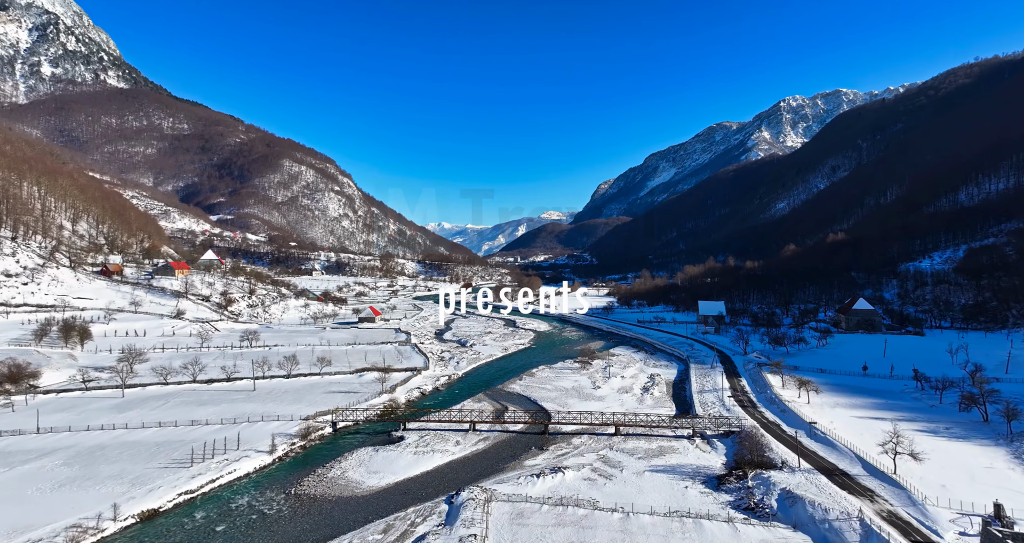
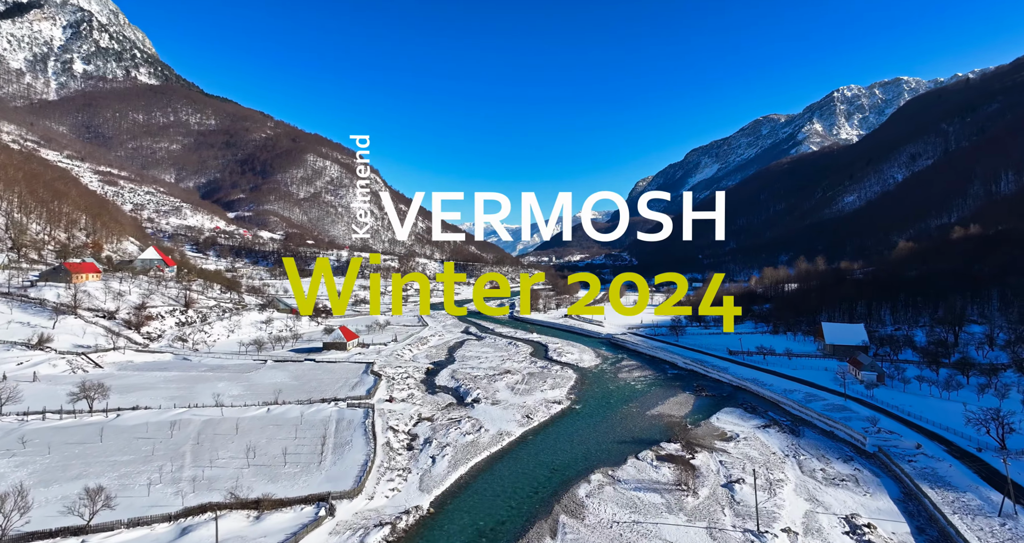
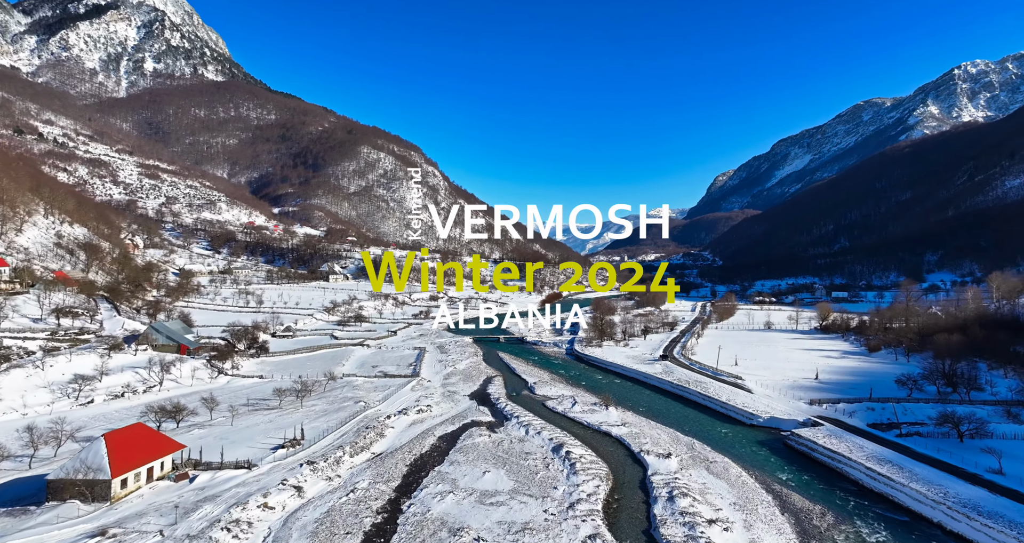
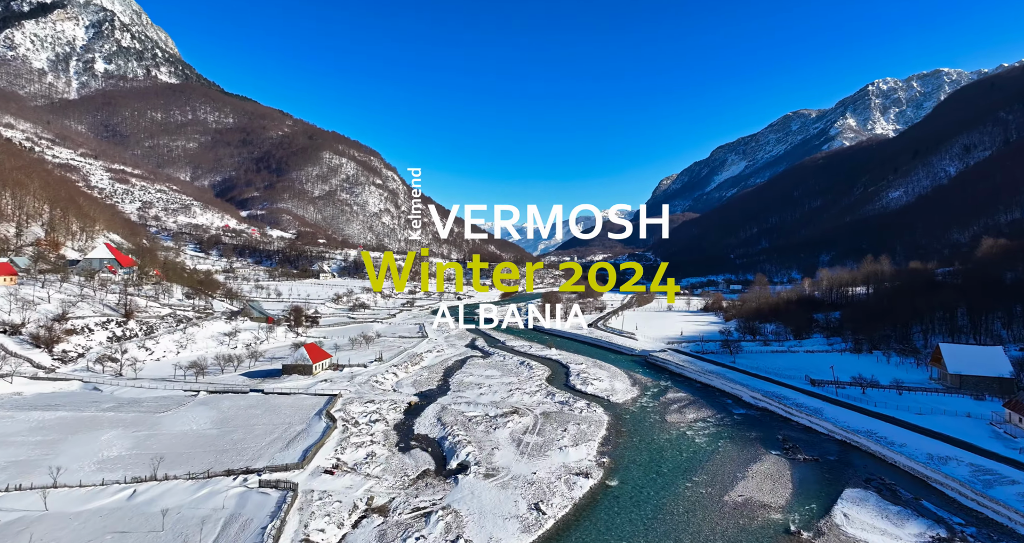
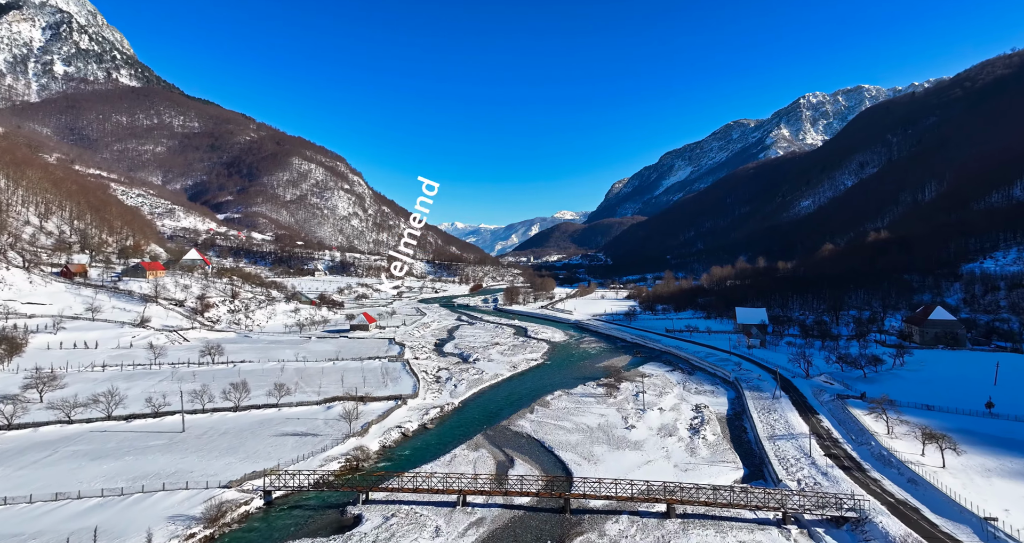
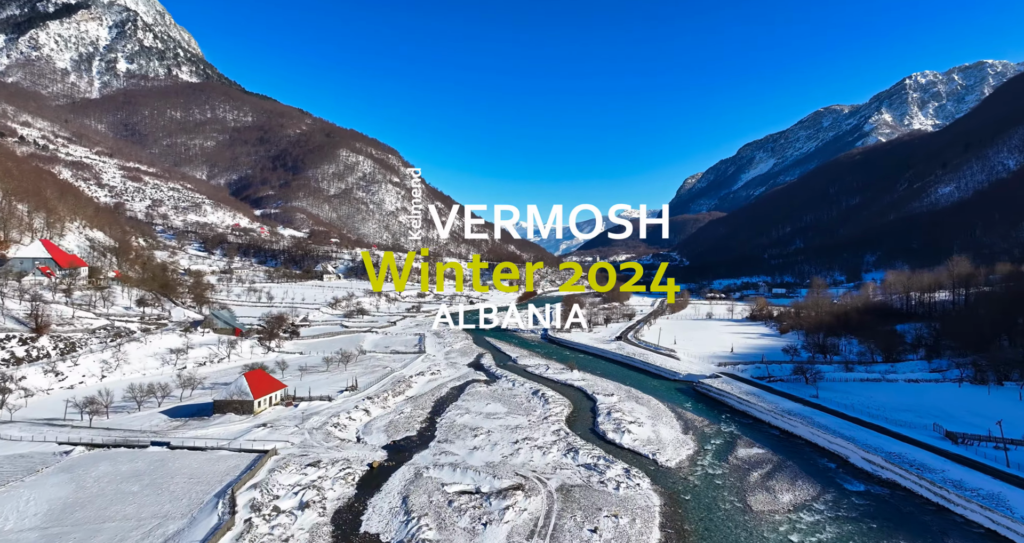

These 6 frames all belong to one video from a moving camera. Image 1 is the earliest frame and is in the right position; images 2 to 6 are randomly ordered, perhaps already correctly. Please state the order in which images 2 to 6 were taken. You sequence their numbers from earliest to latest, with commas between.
5, 2, 4, 6, 3
